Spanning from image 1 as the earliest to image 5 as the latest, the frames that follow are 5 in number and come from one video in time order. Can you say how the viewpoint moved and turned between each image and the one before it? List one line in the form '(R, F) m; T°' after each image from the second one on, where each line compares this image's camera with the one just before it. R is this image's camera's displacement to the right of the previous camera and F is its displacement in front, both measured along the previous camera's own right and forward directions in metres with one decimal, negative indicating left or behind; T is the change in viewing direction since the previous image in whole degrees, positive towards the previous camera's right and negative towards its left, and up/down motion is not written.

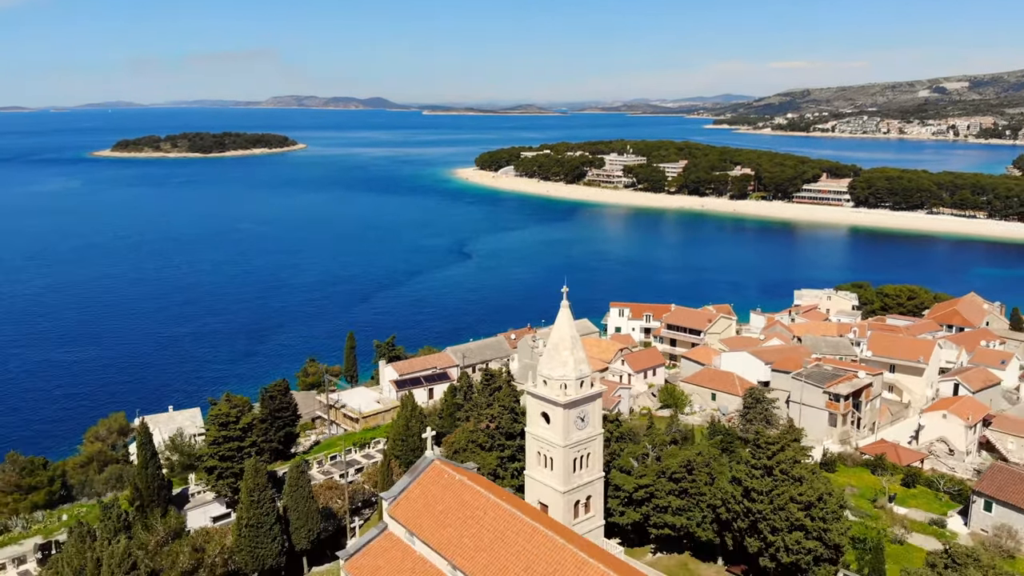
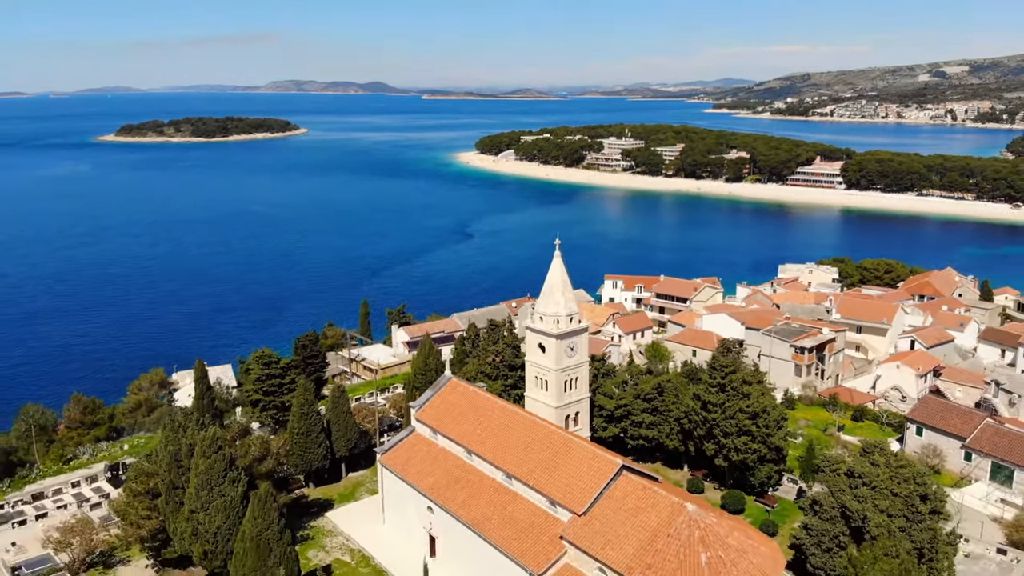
(-0.1, -3.6) m; 0°
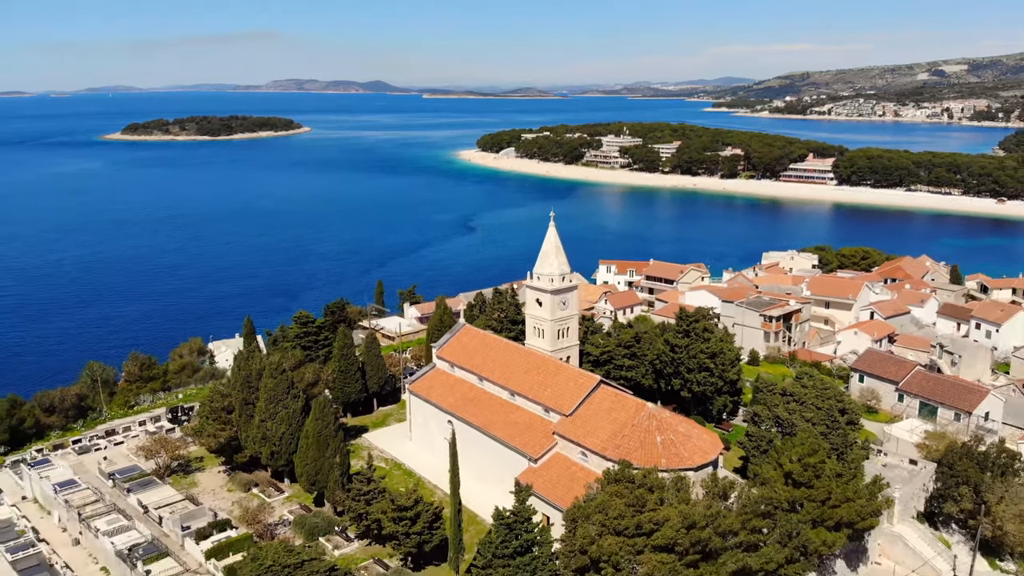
(0.0, -4.3) m; 0°
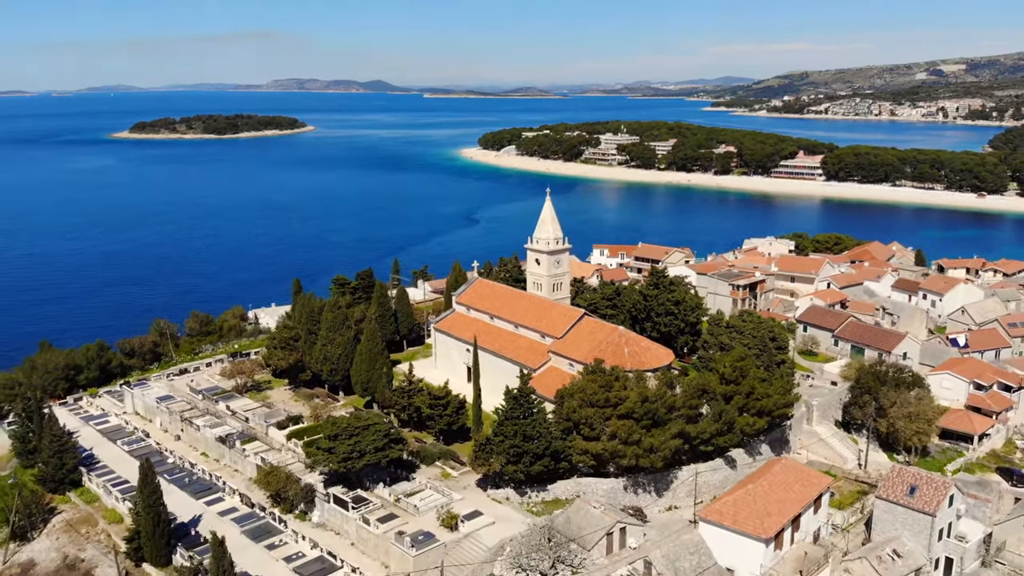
(-0.1, -6.0) m; 0°
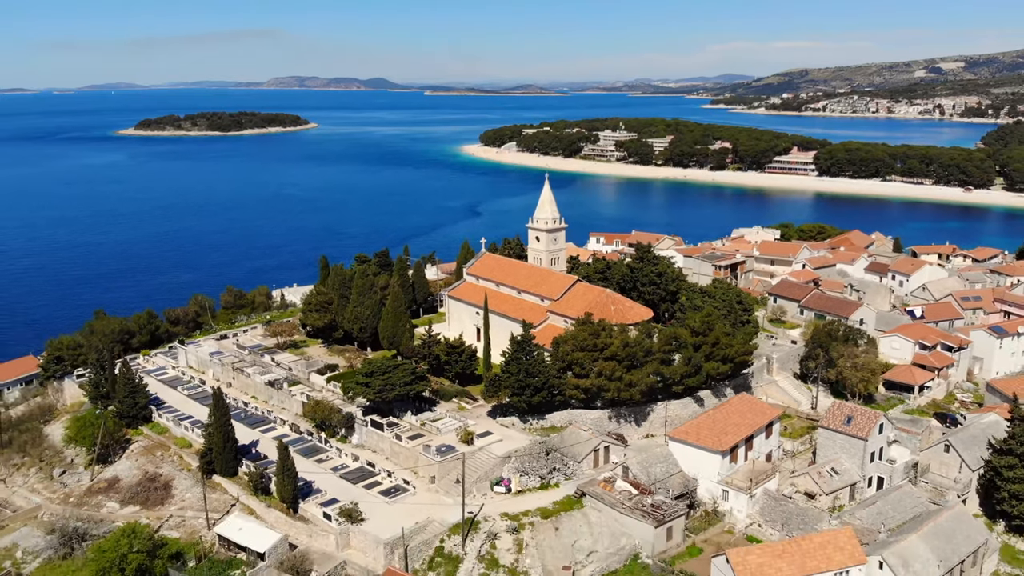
(-0.1, -4.4) m; 0°
